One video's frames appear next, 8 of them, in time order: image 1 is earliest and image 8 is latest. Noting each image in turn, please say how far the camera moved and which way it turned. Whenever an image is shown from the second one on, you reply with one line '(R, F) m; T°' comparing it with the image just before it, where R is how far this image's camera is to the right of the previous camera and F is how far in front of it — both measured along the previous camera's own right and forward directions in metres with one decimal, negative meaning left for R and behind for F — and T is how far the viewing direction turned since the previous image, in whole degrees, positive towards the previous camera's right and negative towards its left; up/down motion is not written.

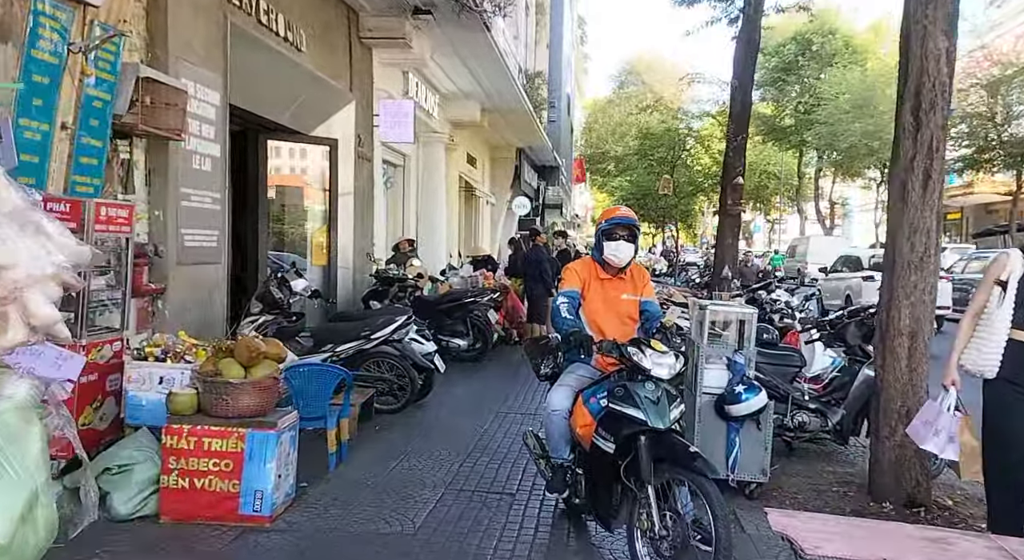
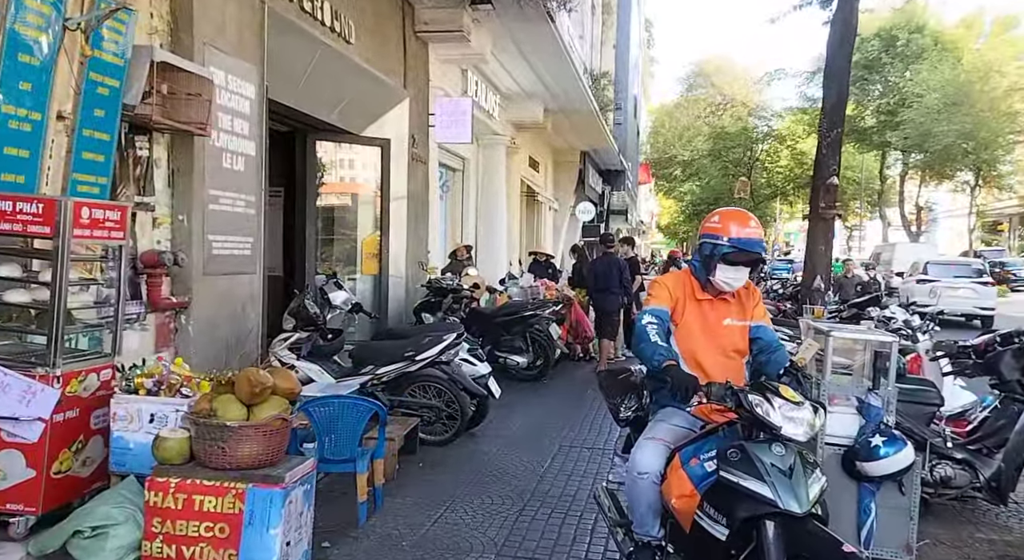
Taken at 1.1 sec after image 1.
(0.0, +0.8) m; -4°
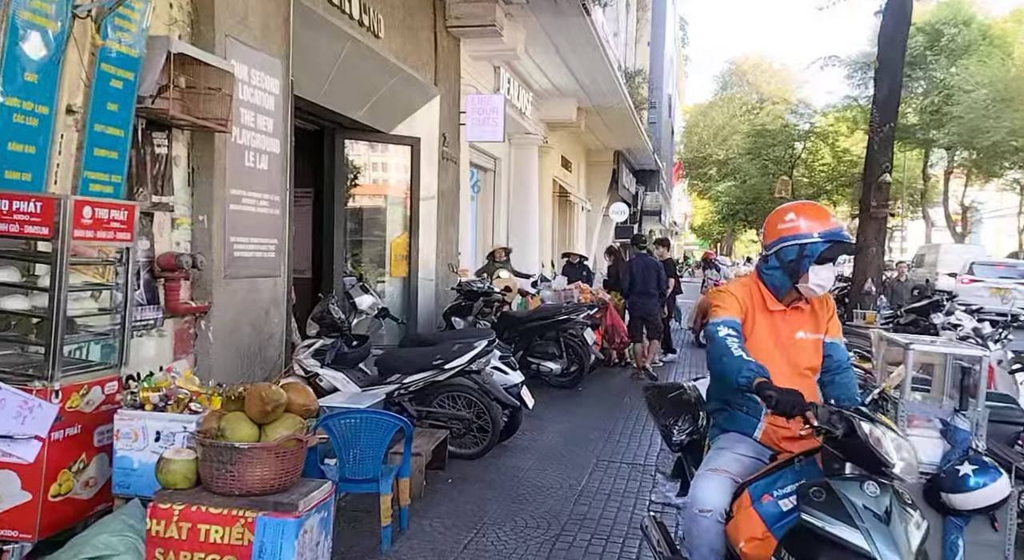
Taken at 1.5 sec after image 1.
(0.0, +0.3) m; -2°
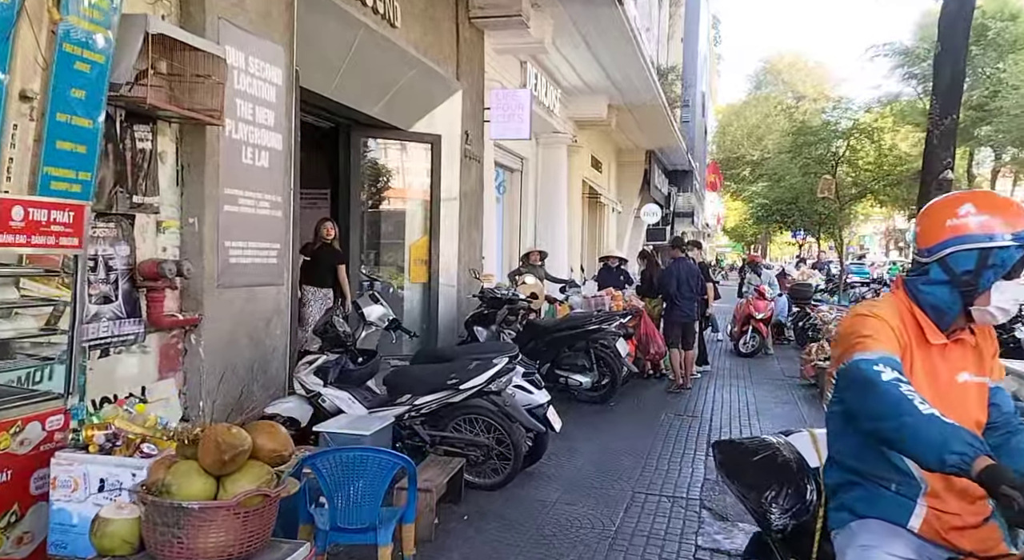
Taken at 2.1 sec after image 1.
(0.0, +0.6) m; -2°
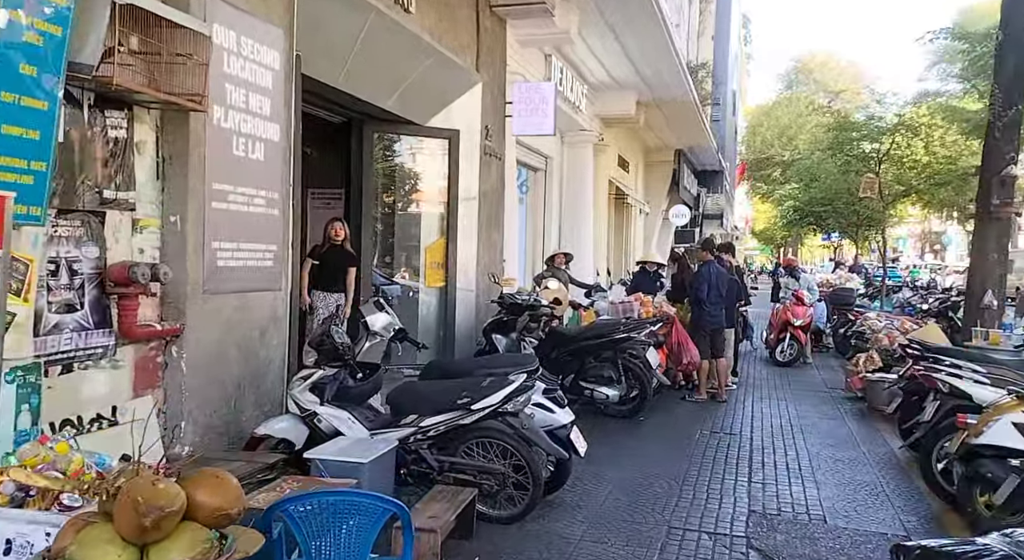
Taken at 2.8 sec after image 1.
(0.0, +0.5) m; -2°
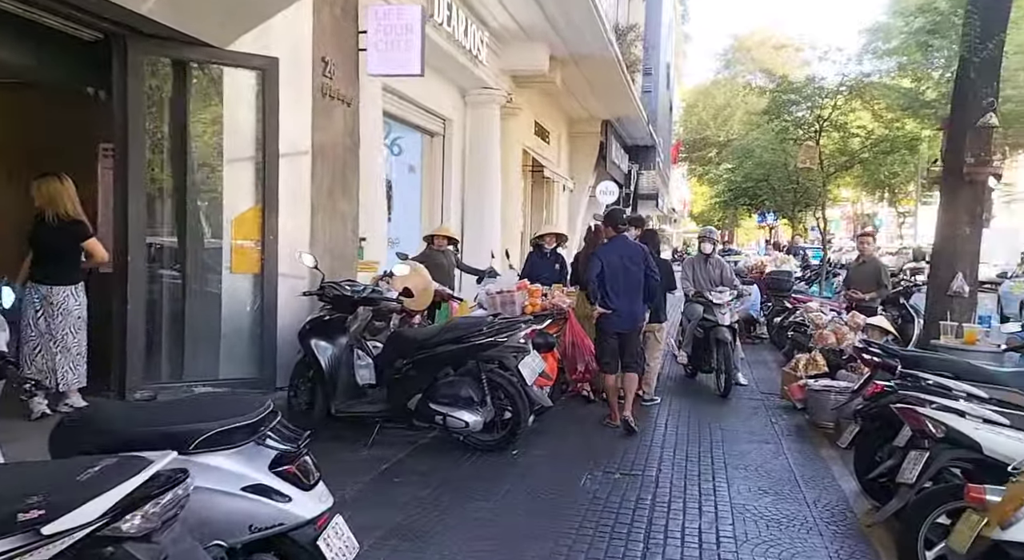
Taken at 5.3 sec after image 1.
(+0.8, +2.1) m; +4°
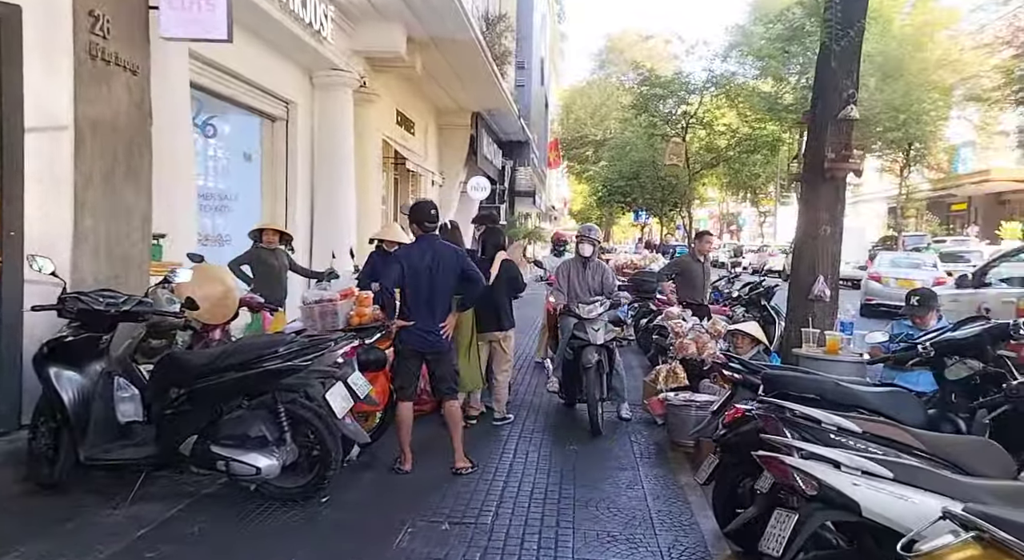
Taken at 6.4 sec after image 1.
(+0.4, +0.9) m; +8°
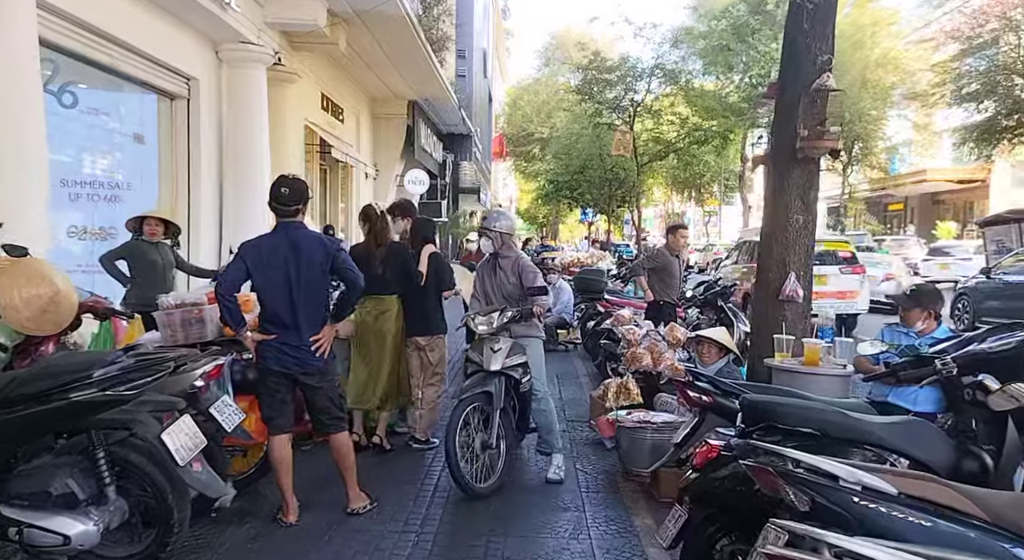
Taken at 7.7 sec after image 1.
(+0.2, +1.1) m; +4°
